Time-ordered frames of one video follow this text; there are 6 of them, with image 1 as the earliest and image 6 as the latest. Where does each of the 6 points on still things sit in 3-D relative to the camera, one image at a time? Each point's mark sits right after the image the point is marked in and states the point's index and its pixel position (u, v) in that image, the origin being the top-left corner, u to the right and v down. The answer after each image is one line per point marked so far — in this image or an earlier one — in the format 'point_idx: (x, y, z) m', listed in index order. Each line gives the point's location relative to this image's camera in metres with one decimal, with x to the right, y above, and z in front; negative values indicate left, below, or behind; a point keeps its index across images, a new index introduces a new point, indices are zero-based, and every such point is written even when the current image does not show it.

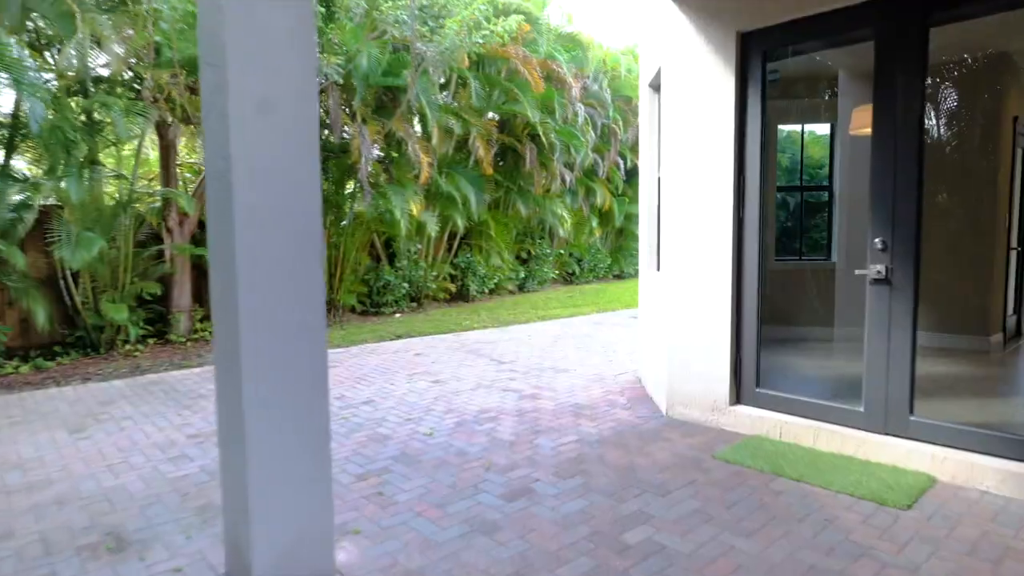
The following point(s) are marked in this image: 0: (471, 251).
0: (-0.8, +0.7, +12.1) m
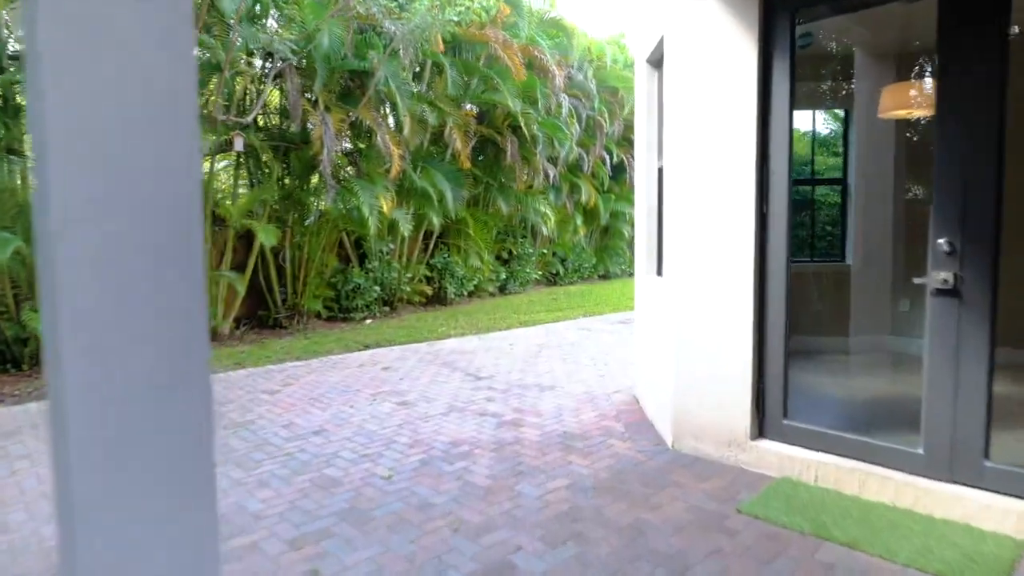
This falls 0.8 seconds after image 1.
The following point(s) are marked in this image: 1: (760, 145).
0: (-1.1, +0.6, +11.3) m
1: (+1.3, +0.8, +3.4) m
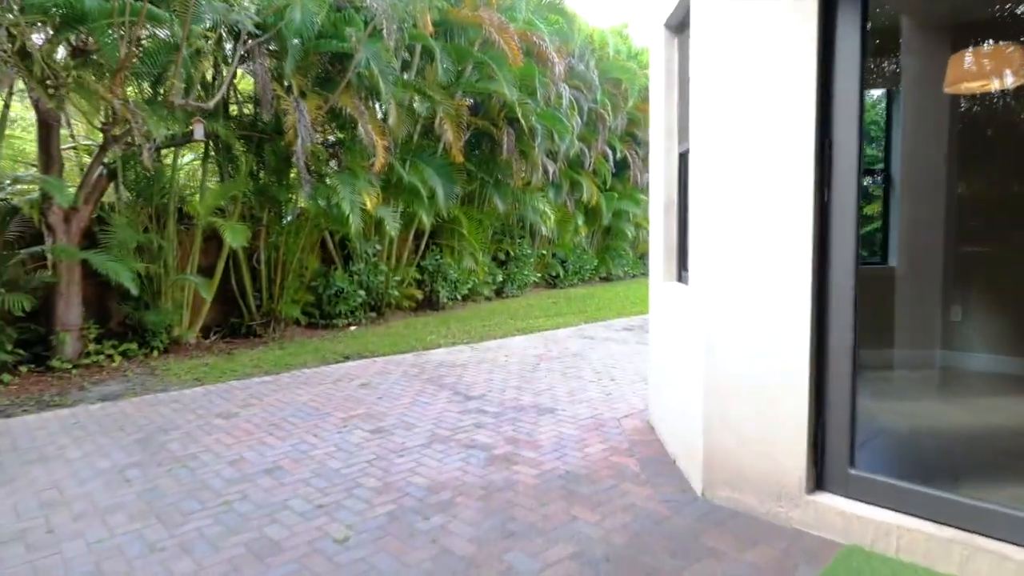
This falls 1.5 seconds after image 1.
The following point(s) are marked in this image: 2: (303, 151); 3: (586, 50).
0: (-1.2, +0.6, +10.6) m
1: (+1.3, +0.7, +2.7) m
2: (-2.2, +1.4, +6.7) m
3: (+1.3, +4.3, +11.5) m
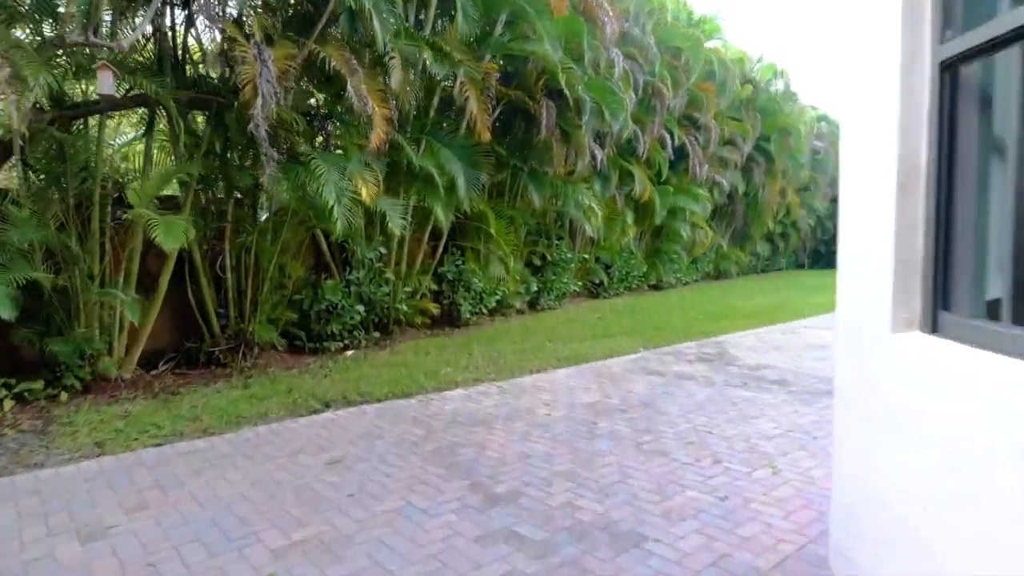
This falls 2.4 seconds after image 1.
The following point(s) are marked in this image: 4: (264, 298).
0: (-0.7, +0.4, +8.6) m
1: (+1.4, +0.5, +0.6) m
2: (-1.8, +1.3, +4.8) m
3: (+1.9, +4.1, +9.4) m
4: (-2.5, -0.1, +6.4) m
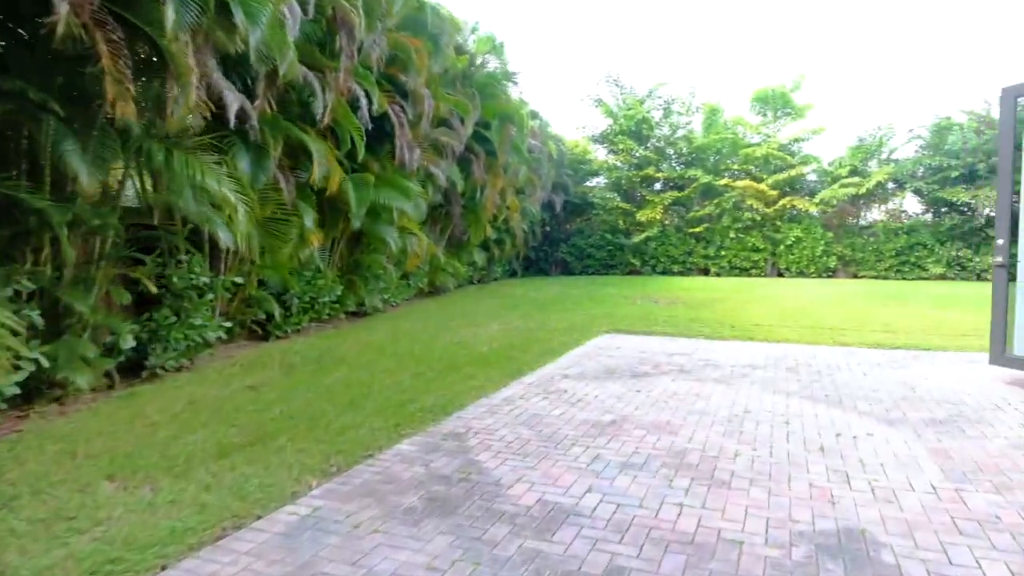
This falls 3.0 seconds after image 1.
0: (-3.6, -0.1, +3.7) m
1: (+1.7, +0.3, -2.6) m
2: (-3.1, +0.8, -0.2) m
3: (-1.8, +3.7, +5.6) m
4: (-4.3, -0.6, +0.9) m
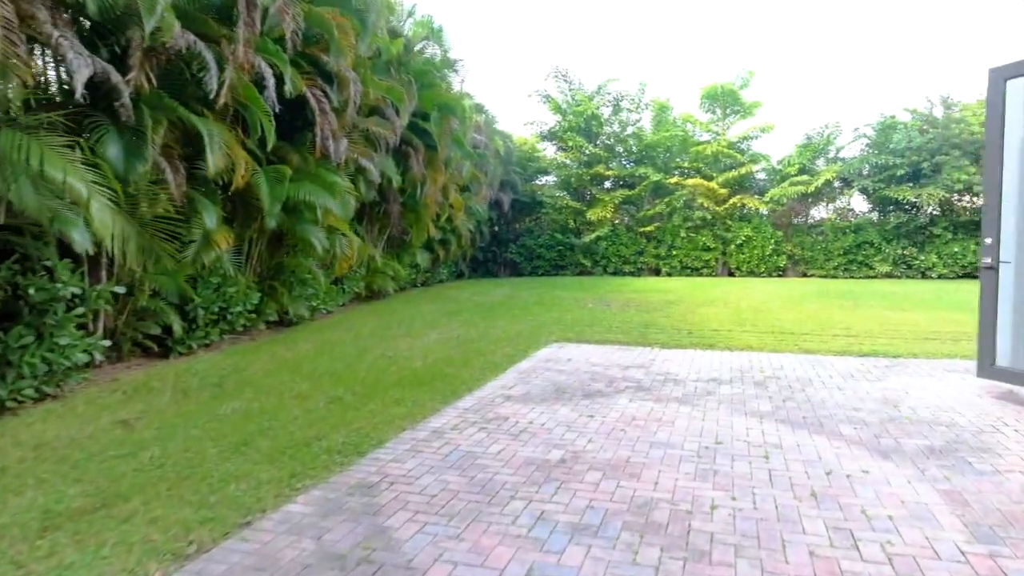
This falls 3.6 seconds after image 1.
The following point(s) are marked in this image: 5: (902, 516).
0: (-4.0, -0.2, +2.6) m
1: (+1.8, +0.2, -3.3) m
2: (-3.2, +0.7, -1.3) m
3: (-2.4, +3.6, +4.5) m
4: (-4.4, -0.7, -0.3) m
5: (+1.9, -1.1, +3.1) m
